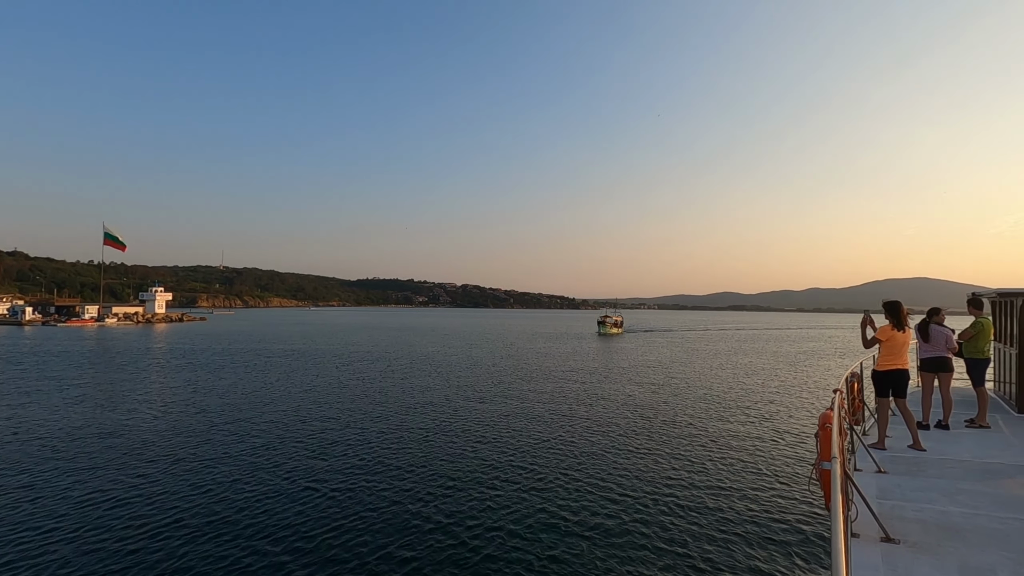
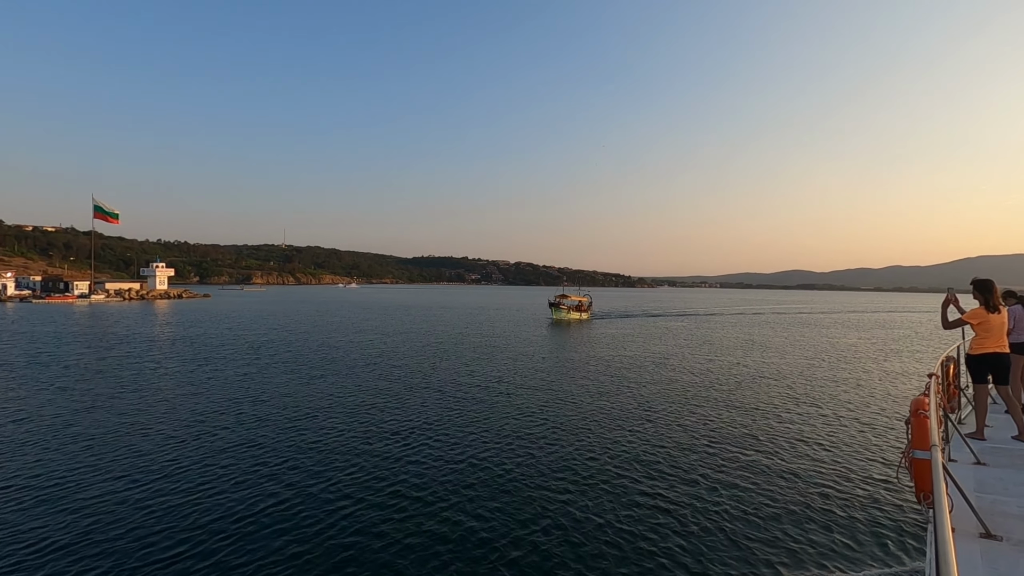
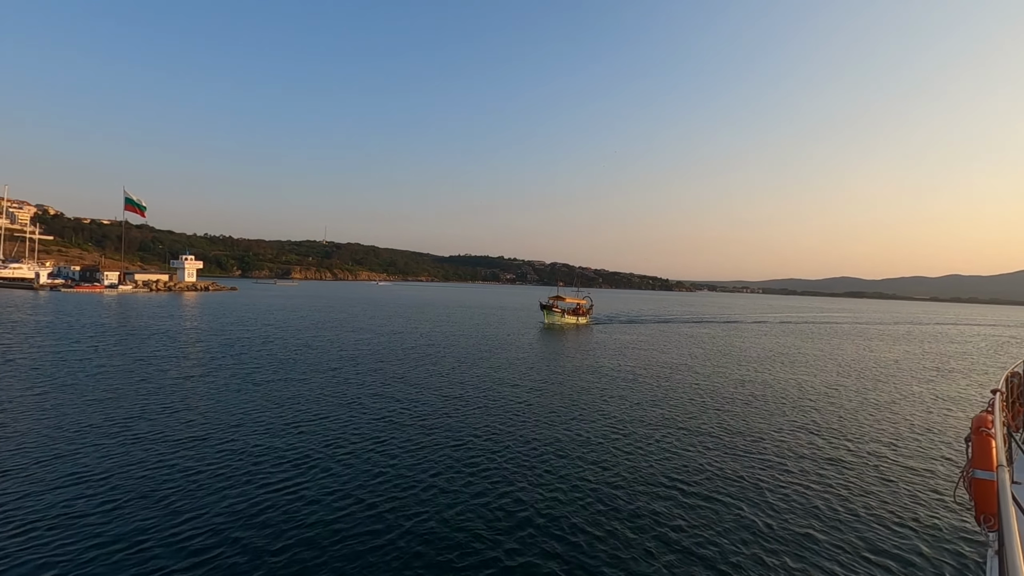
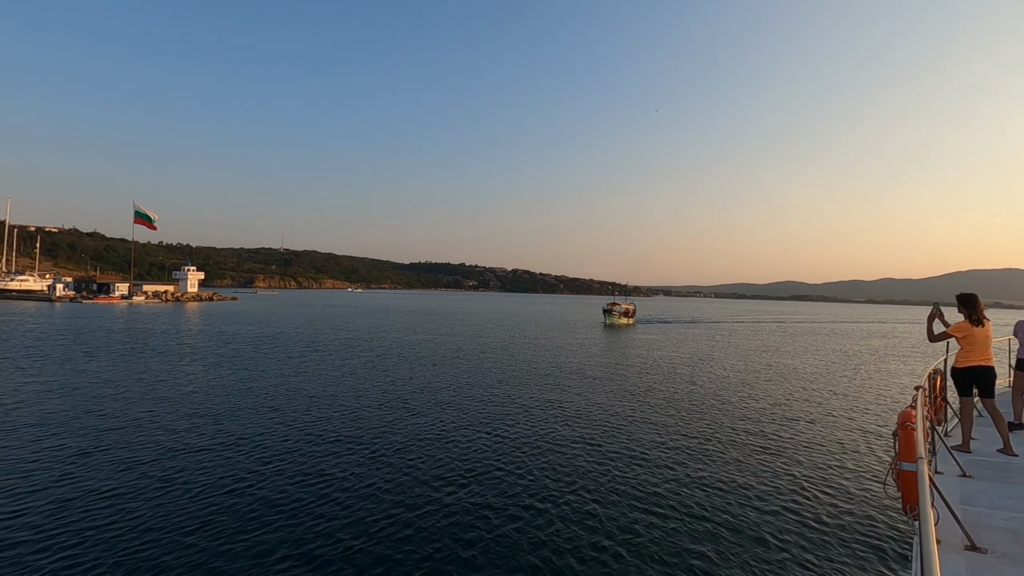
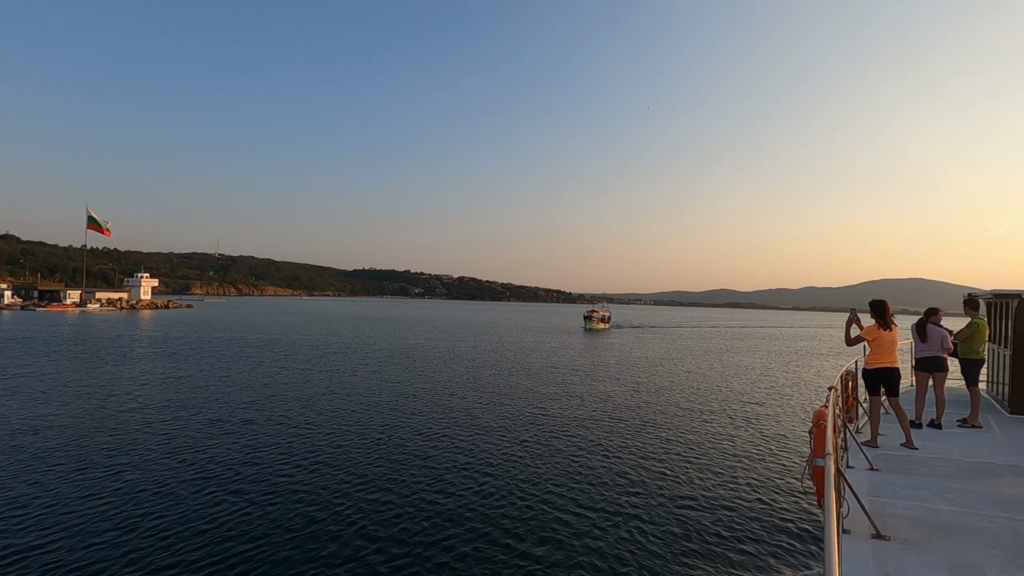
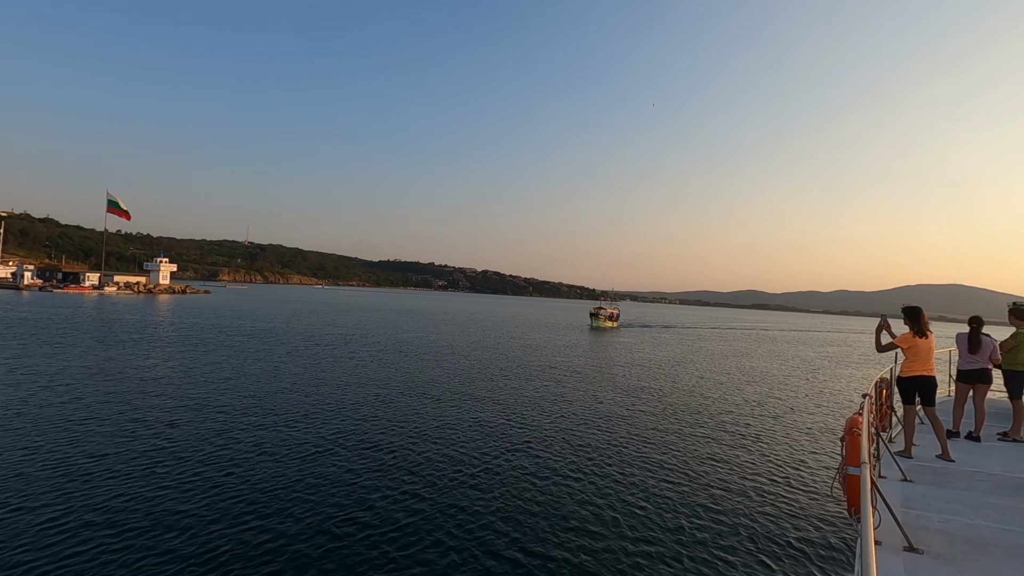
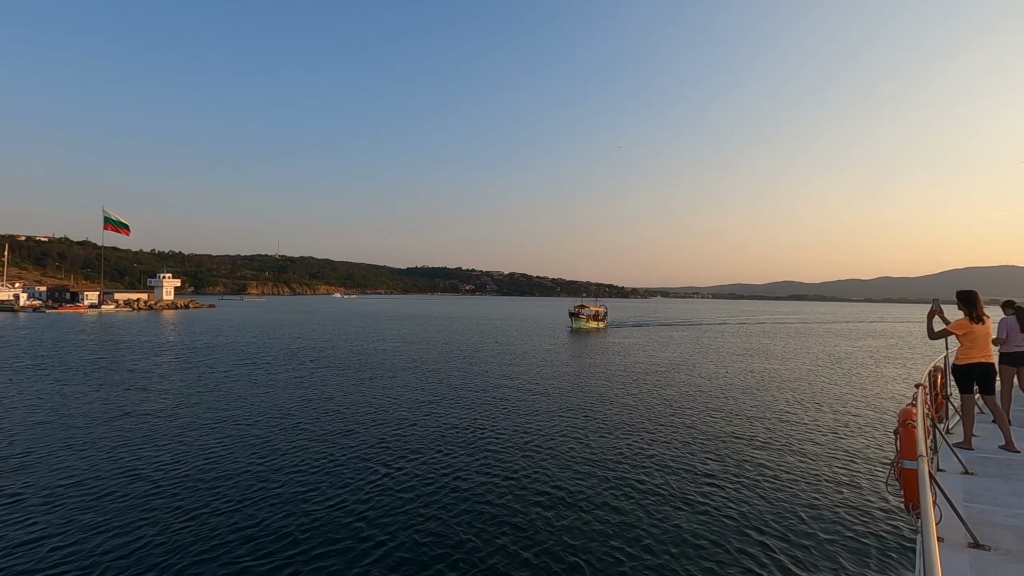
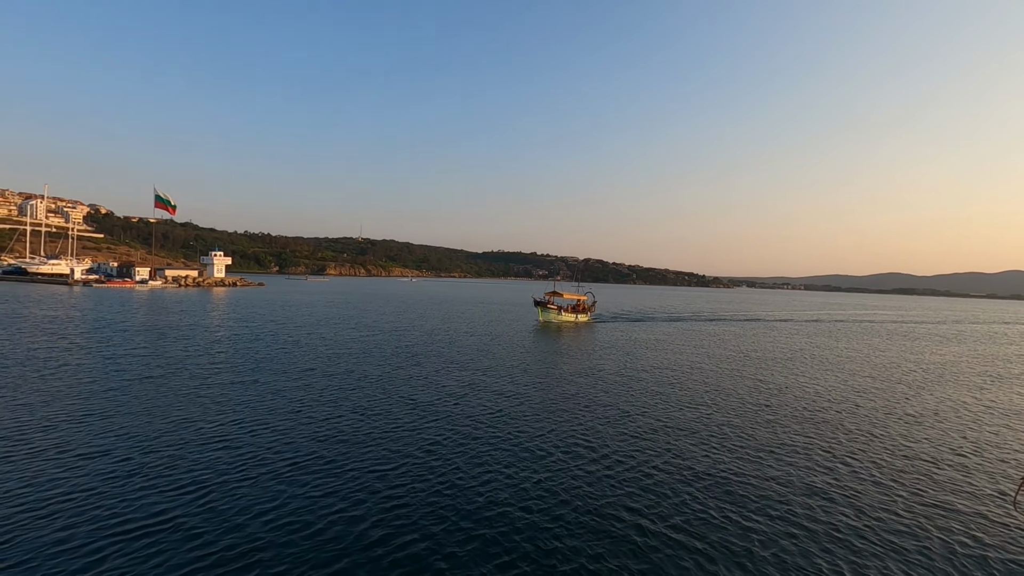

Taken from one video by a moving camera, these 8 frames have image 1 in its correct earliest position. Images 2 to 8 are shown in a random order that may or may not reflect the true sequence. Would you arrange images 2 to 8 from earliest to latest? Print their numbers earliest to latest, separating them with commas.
5, 6, 4, 7, 2, 3, 8
